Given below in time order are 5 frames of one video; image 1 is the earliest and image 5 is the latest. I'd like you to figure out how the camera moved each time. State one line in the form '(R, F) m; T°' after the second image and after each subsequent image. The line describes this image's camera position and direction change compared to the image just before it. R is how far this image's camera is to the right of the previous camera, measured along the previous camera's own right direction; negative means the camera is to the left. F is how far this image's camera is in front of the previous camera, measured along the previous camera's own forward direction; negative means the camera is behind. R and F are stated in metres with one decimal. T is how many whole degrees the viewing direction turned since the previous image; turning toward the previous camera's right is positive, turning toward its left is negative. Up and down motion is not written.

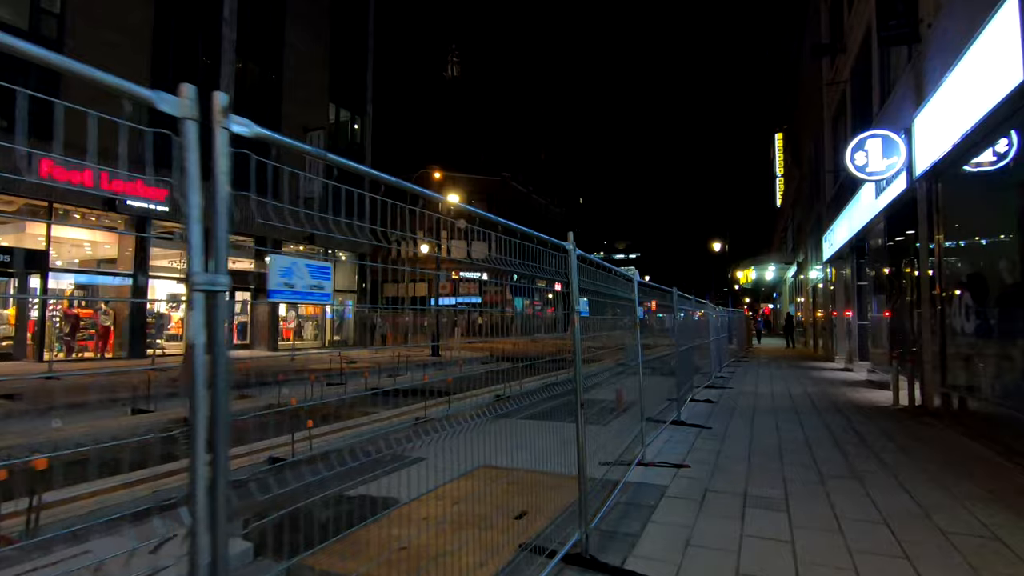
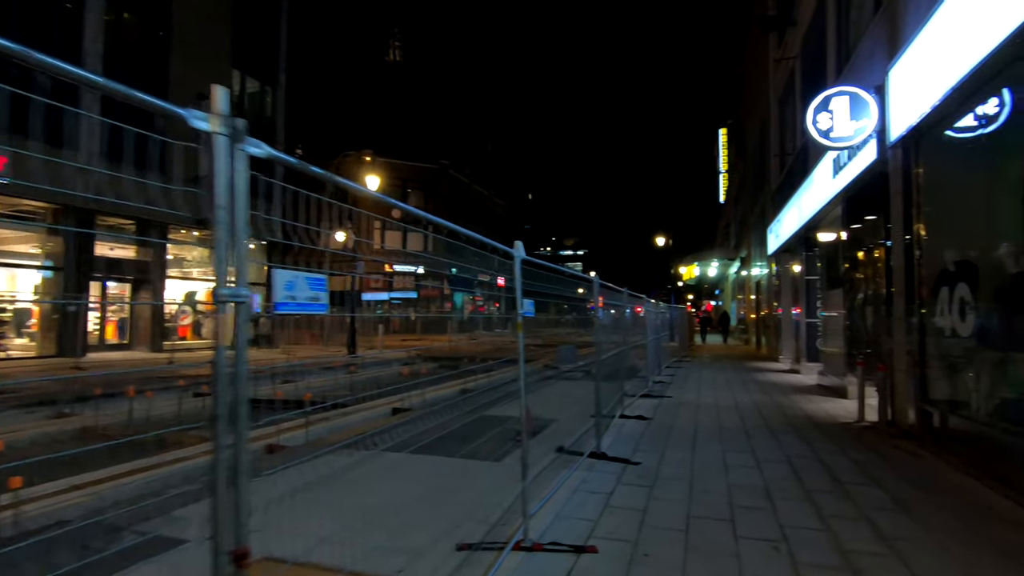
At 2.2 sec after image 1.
(+0.8, +1.7) m; +5°
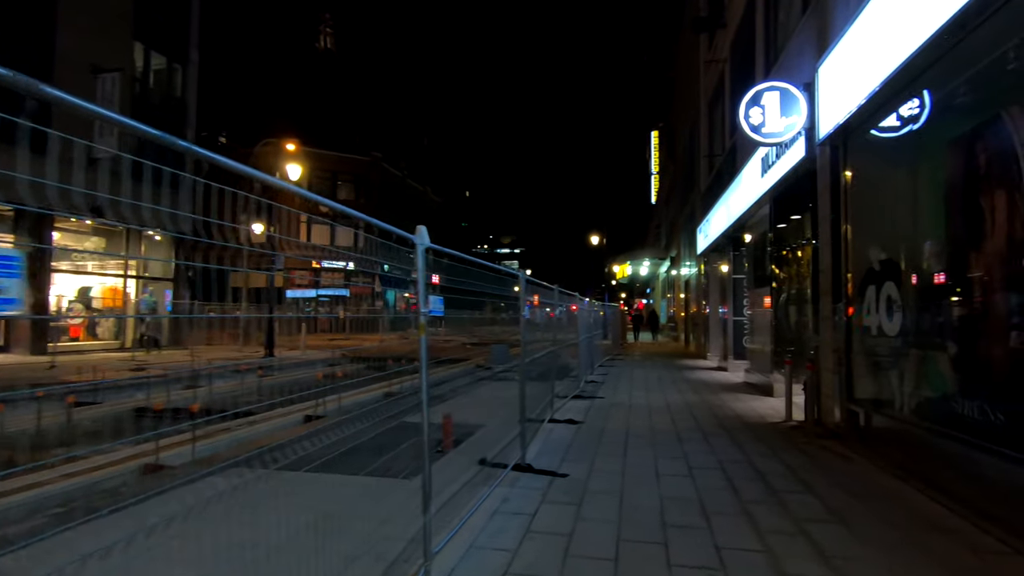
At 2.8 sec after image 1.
(+0.2, +0.5) m; +7°
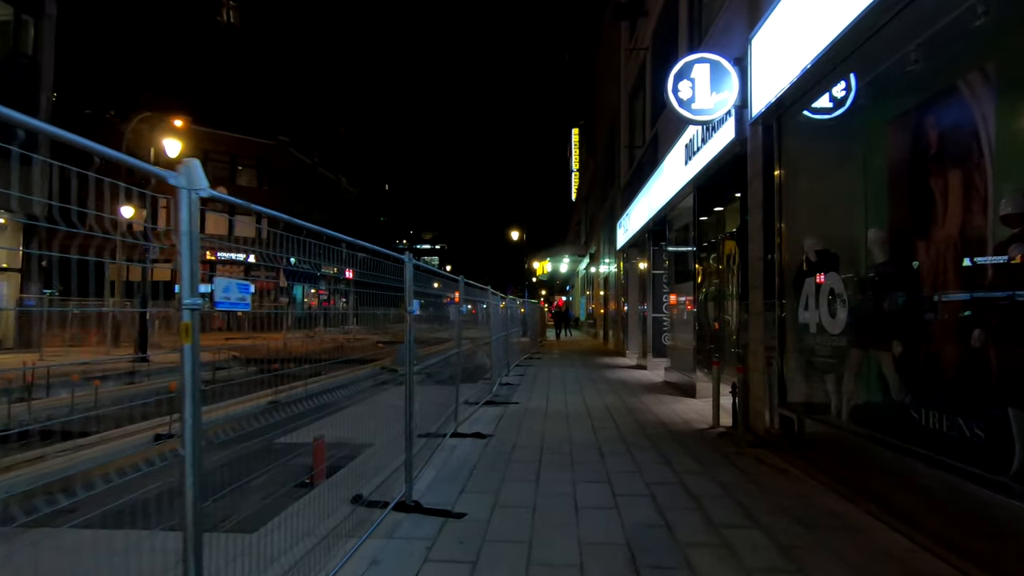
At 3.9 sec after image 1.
(+0.2, +0.9) m; +8°
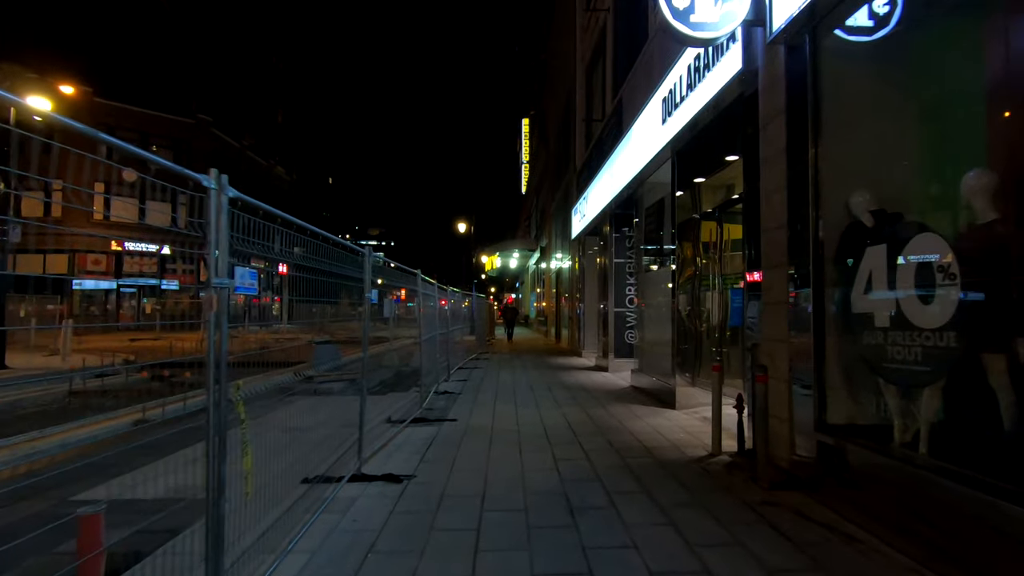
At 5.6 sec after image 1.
(+0.1, +1.6) m; +5°
